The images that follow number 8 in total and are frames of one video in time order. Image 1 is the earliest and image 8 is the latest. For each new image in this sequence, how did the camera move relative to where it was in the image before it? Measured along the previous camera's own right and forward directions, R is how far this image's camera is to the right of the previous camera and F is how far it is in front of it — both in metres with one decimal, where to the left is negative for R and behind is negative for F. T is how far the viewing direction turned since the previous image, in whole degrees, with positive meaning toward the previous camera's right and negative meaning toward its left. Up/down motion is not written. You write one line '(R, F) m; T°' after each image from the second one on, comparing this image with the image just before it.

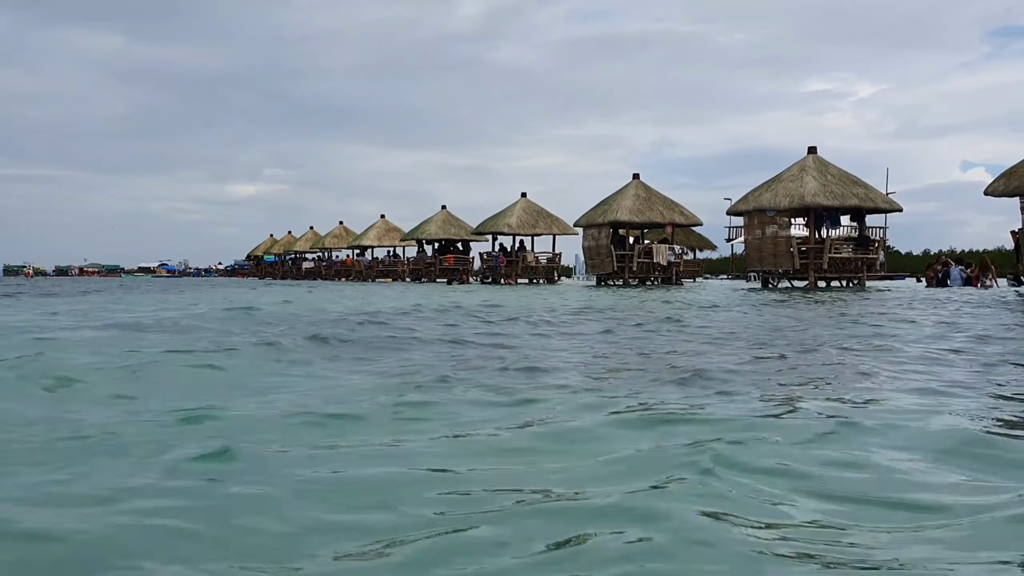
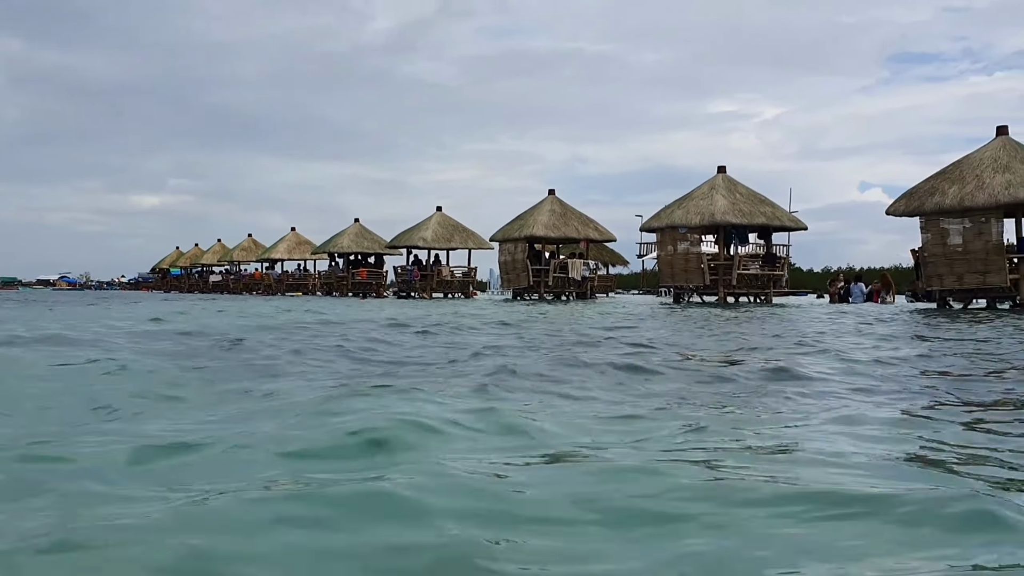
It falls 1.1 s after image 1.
(-0.2, -0.2) m; +5°
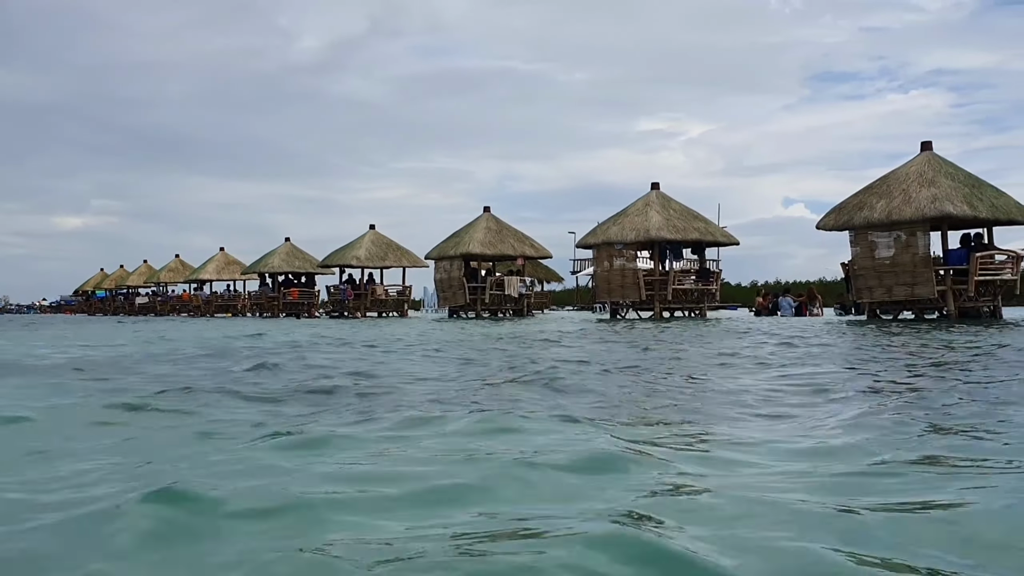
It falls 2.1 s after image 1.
(-0.2, 0.0) m; +4°
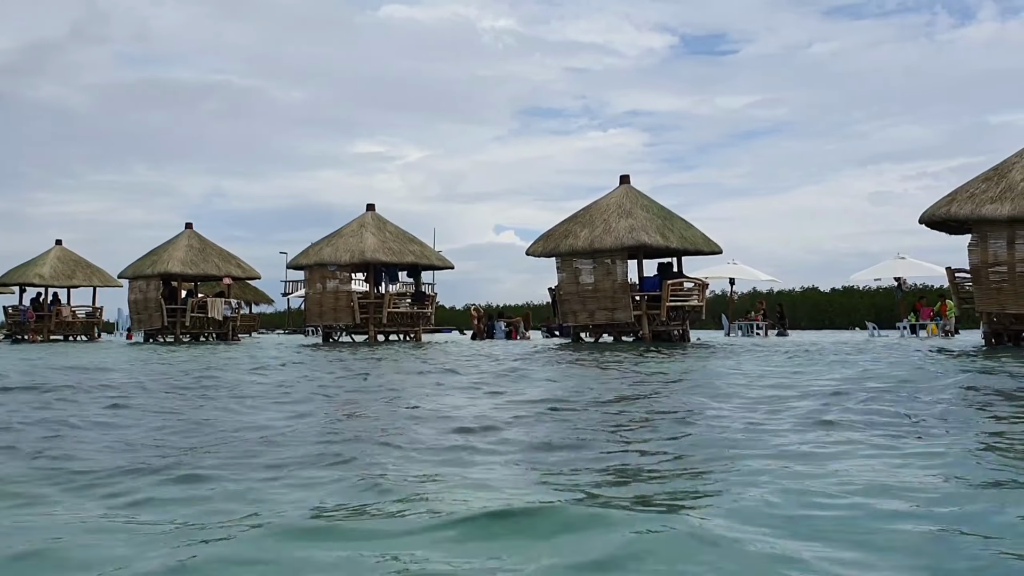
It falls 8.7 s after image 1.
(+1.5, +2.7) m; -8°
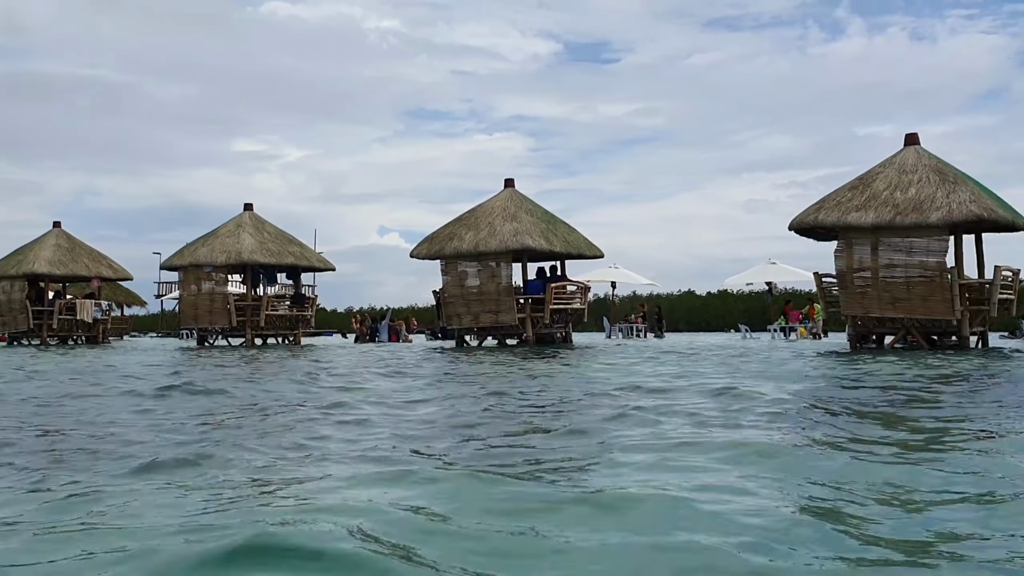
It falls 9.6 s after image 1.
(0.0, 0.0) m; +7°
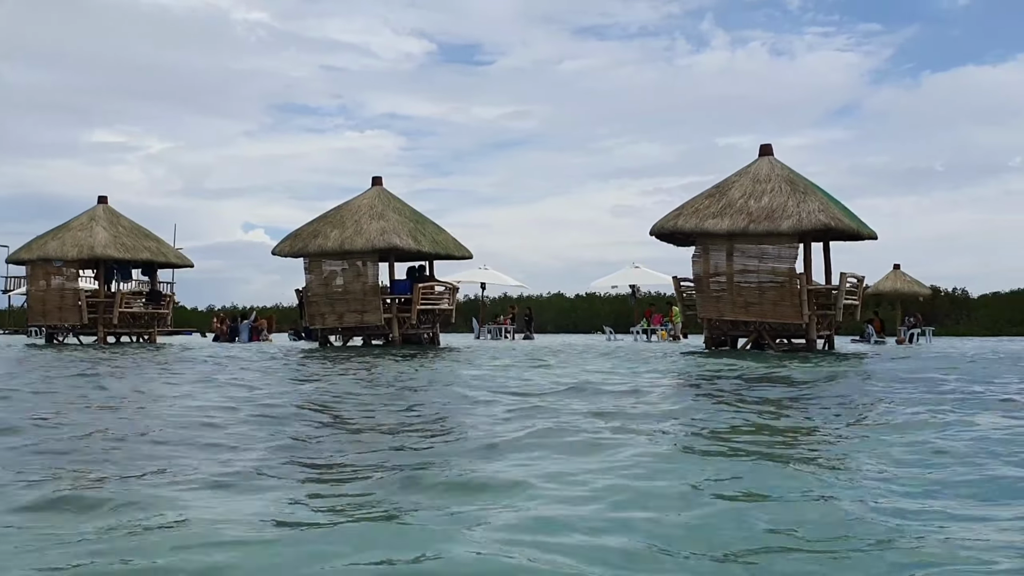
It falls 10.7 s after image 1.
(+0.1, 0.0) m; +7°
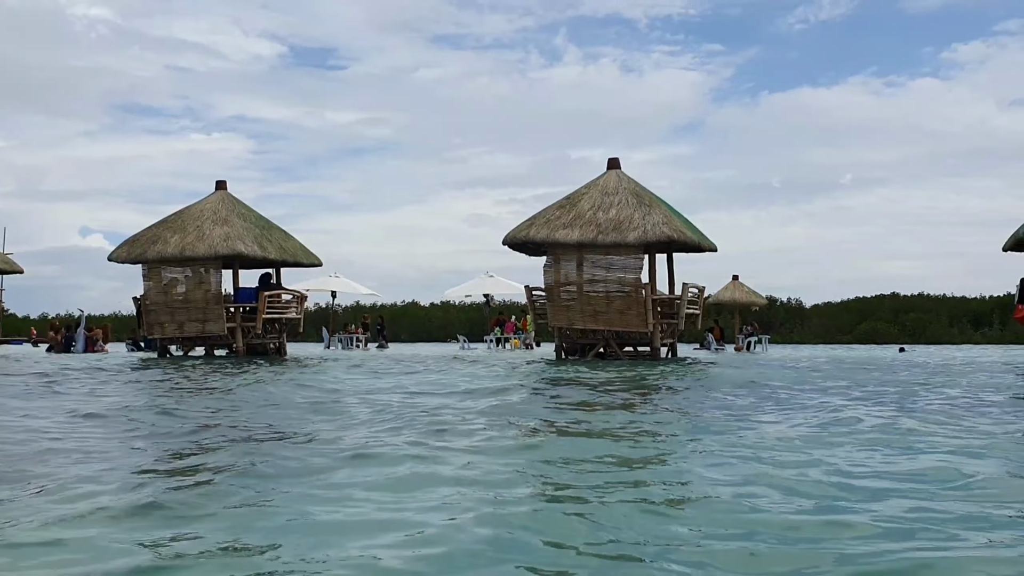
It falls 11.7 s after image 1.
(0.0, 0.0) m; +8°
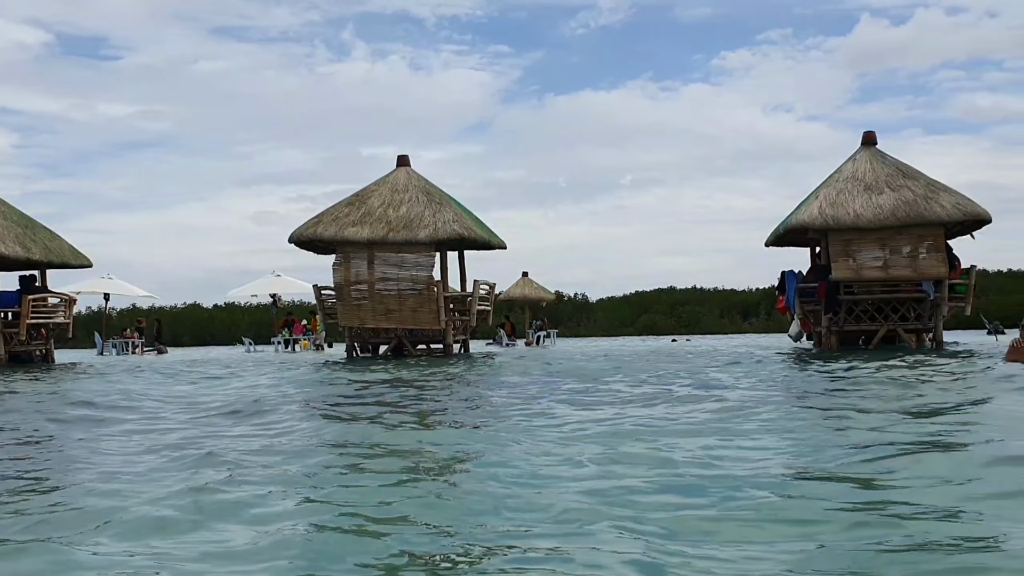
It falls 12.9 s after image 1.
(0.0, 0.0) m; +12°
